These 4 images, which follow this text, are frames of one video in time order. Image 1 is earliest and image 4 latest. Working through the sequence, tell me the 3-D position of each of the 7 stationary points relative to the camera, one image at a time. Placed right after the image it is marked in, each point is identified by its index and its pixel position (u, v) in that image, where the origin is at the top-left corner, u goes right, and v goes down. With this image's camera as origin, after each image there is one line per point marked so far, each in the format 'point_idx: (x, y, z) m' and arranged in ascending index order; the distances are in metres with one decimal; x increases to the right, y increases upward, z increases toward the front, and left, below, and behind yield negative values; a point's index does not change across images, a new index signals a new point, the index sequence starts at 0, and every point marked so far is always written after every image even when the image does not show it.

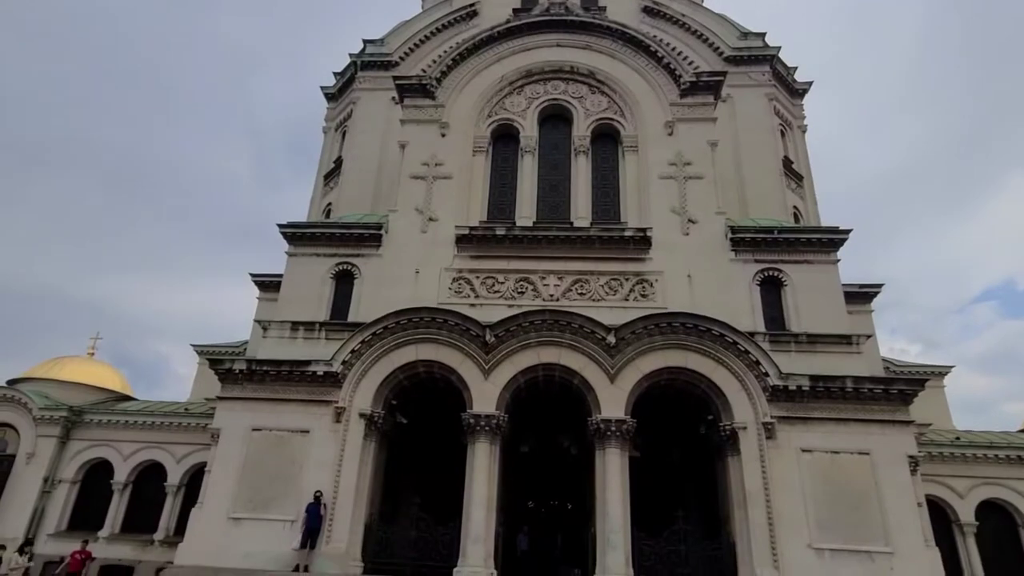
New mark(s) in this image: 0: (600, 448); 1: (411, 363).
0: (+2.4, -4.4, +17.8) m
1: (-2.9, -2.1, +18.5) m
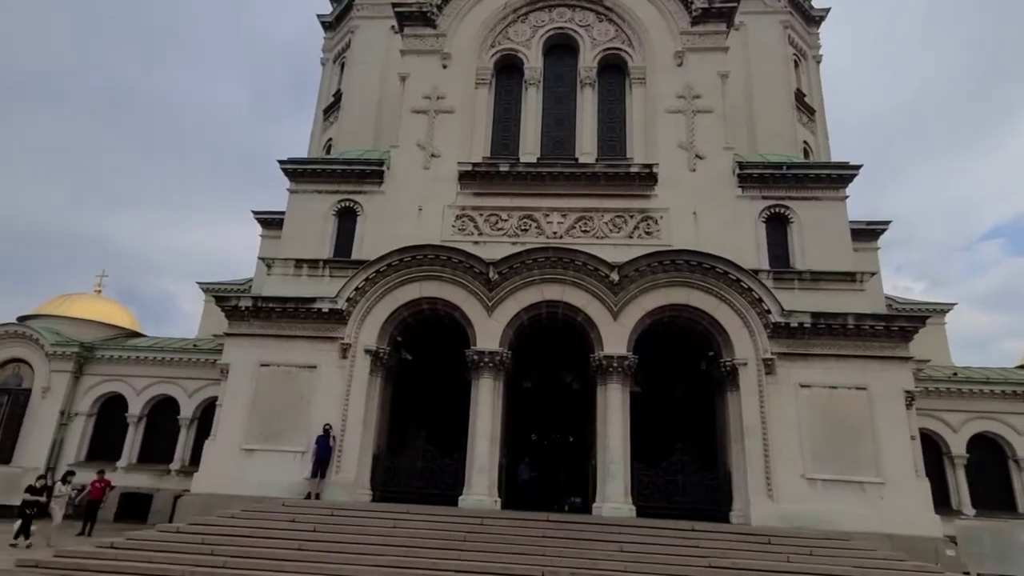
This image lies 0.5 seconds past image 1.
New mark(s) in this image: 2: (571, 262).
0: (+2.5, -2.7, +18.1) m
1: (-2.8, -0.4, +18.7) m
2: (+1.7, +0.7, +18.6) m
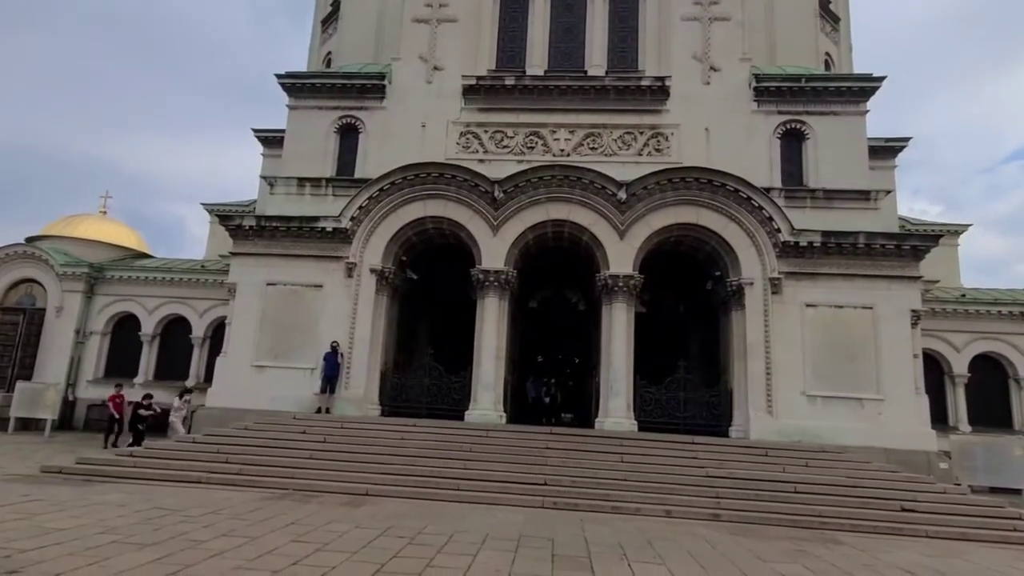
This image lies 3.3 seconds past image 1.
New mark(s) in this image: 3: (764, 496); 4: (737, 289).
0: (+2.6, -0.4, +18.1) m
1: (-2.6, +1.9, +18.5) m
2: (+1.8, +3.0, +18.3) m
3: (+4.6, -3.8, +11.9) m
4: (+6.3, 0.0, +18.2) m
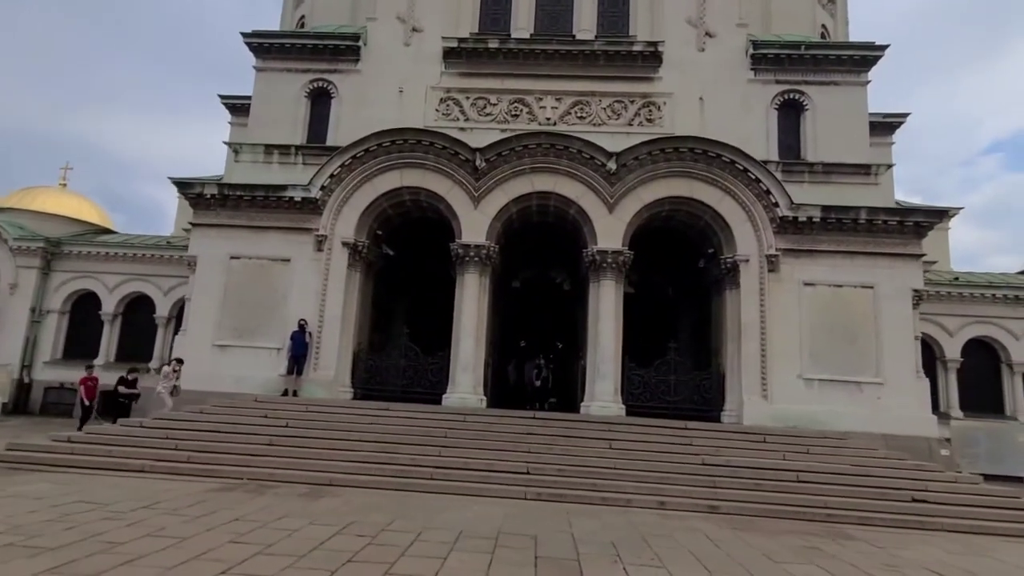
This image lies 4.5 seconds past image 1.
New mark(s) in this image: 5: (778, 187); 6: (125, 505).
0: (+2.2, +0.2, +17.1) m
1: (-3.1, +2.6, +17.3) m
2: (+1.4, +3.6, +17.2) m
3: (+4.2, -3.3, +10.9) m
4: (+5.8, +0.6, +17.2) m
5: (+6.9, +2.6, +17.0) m
6: (-4.6, -2.6, +7.8) m
